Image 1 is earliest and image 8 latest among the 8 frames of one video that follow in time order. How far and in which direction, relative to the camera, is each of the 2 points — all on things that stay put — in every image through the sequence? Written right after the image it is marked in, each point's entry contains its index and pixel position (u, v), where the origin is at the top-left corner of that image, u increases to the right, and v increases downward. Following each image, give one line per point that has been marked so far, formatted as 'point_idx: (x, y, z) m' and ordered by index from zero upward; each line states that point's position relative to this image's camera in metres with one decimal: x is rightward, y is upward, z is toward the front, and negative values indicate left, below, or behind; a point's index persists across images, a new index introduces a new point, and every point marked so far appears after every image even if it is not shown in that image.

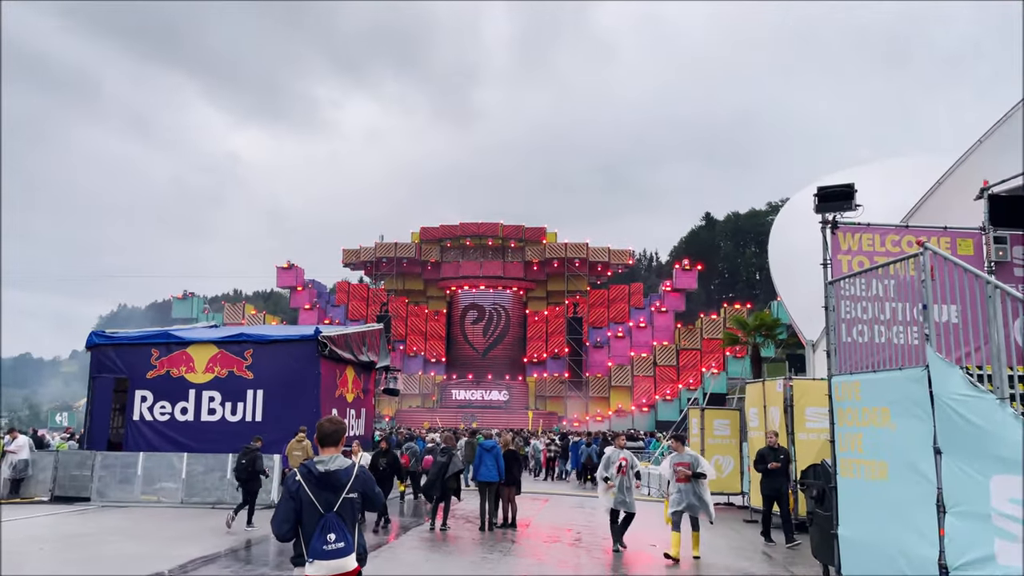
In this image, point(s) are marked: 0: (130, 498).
0: (-7.8, -4.3, +16.7) m
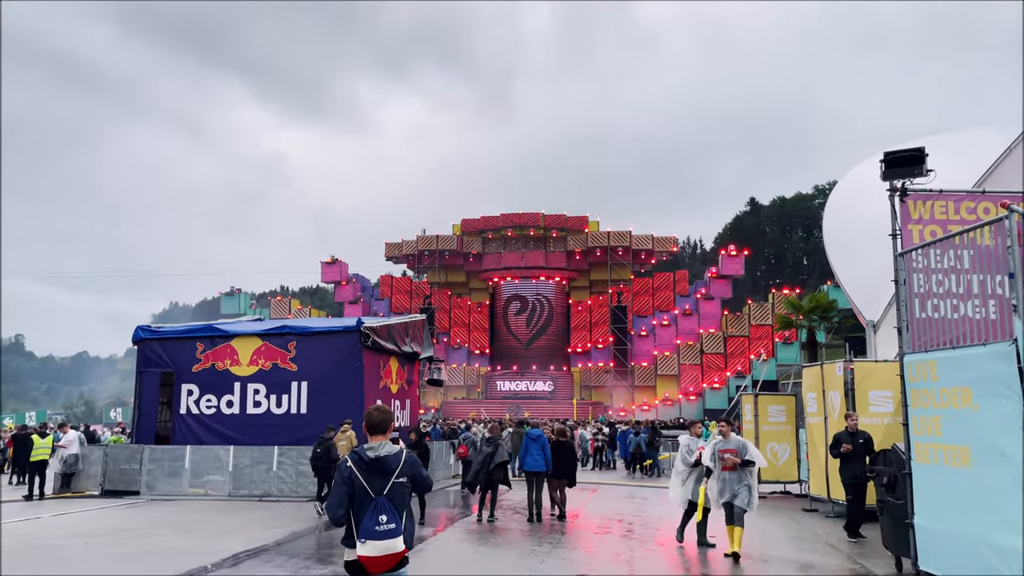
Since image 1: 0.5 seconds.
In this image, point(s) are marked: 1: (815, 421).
0: (-6.8, -4.2, +16.7) m
1: (+5.0, -2.2, +13.5) m
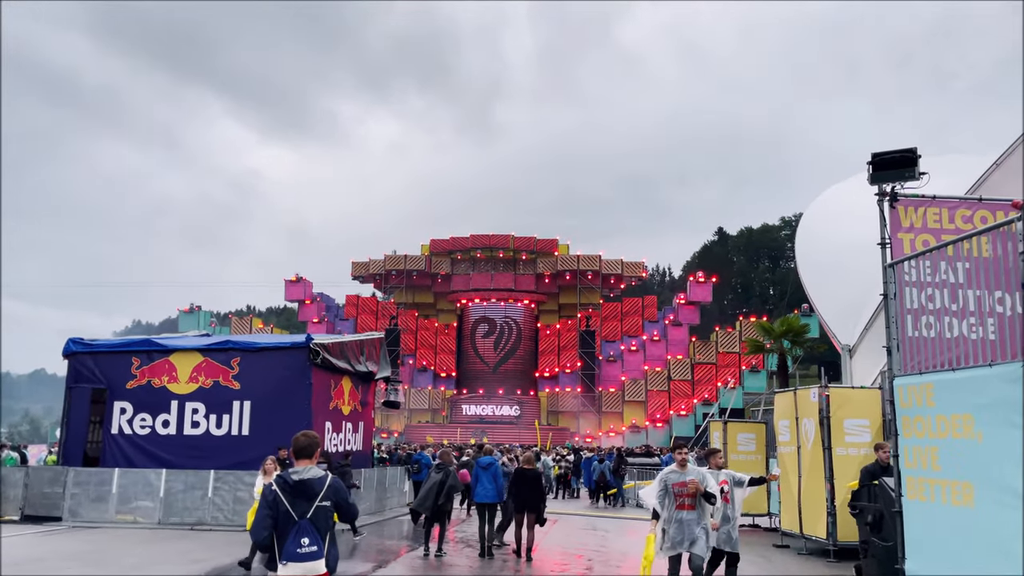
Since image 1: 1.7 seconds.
0: (-7.7, -4.3, +15.4) m
1: (+4.3, -2.5, +12.7) m
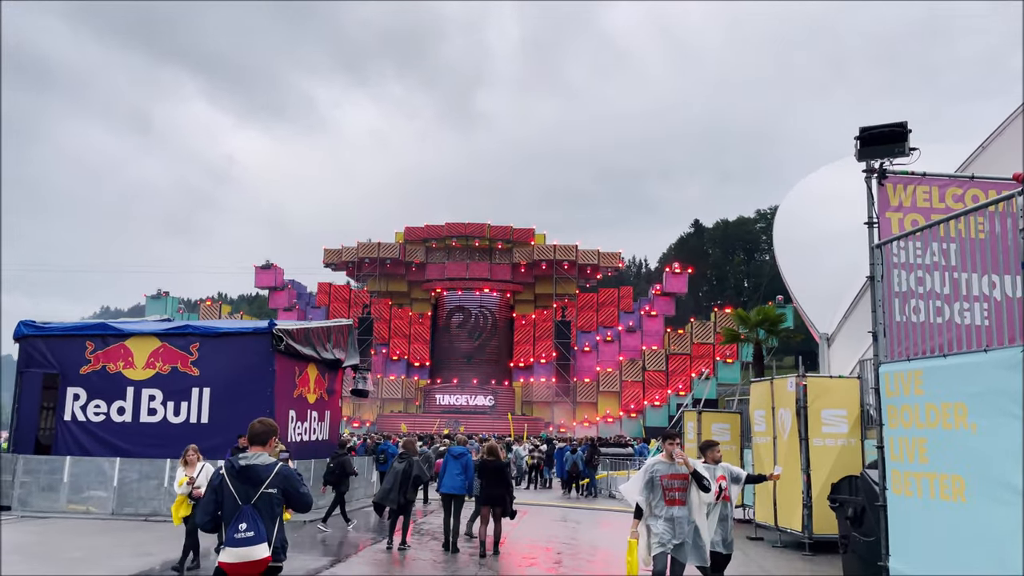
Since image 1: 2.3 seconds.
0: (-8.3, -4.0, +14.8) m
1: (+3.8, -2.3, +12.4) m
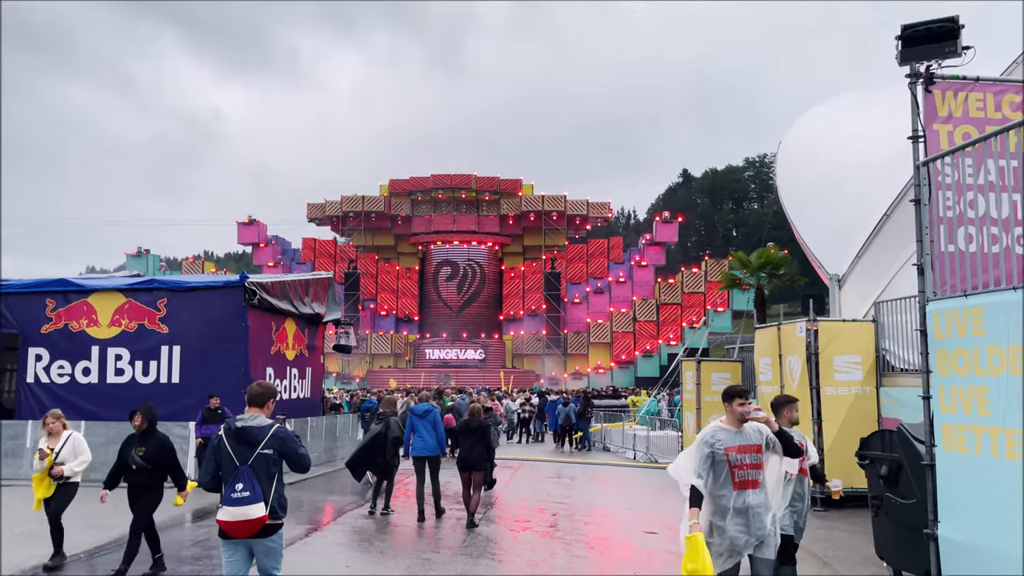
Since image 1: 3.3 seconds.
0: (-8.4, -3.2, +13.9) m
1: (+3.6, -1.5, +11.6) m
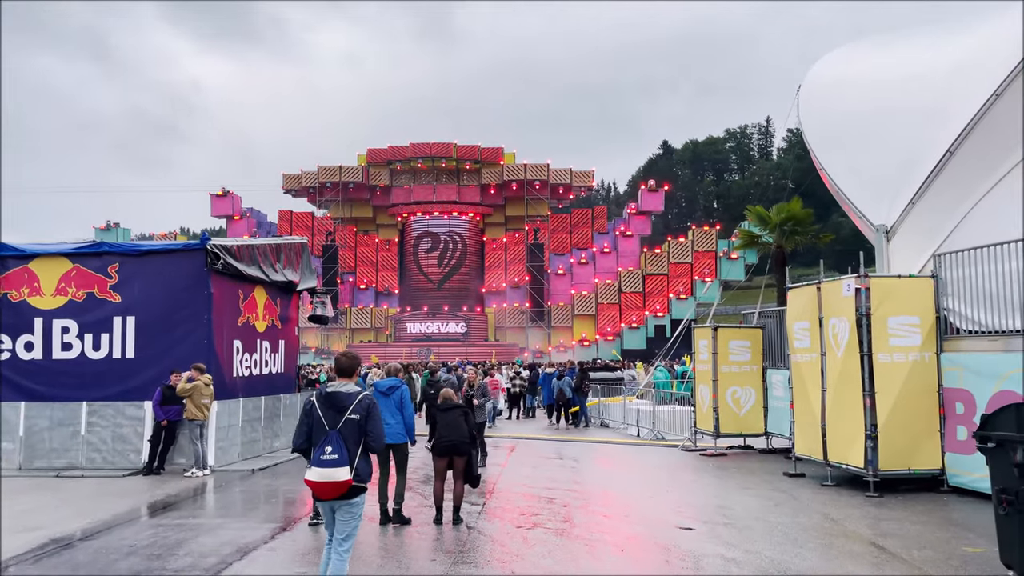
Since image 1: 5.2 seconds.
0: (-8.5, -2.7, +12.3) m
1: (+3.7, -0.9, +10.2) m
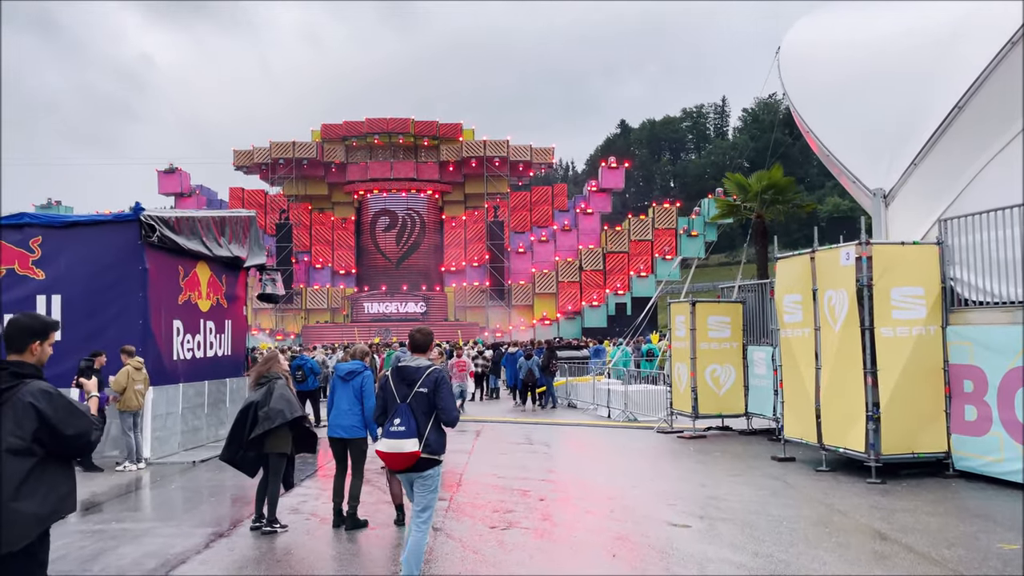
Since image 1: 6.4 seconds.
0: (-8.9, -2.3, +11.0) m
1: (+3.3, -0.5, +9.4) m
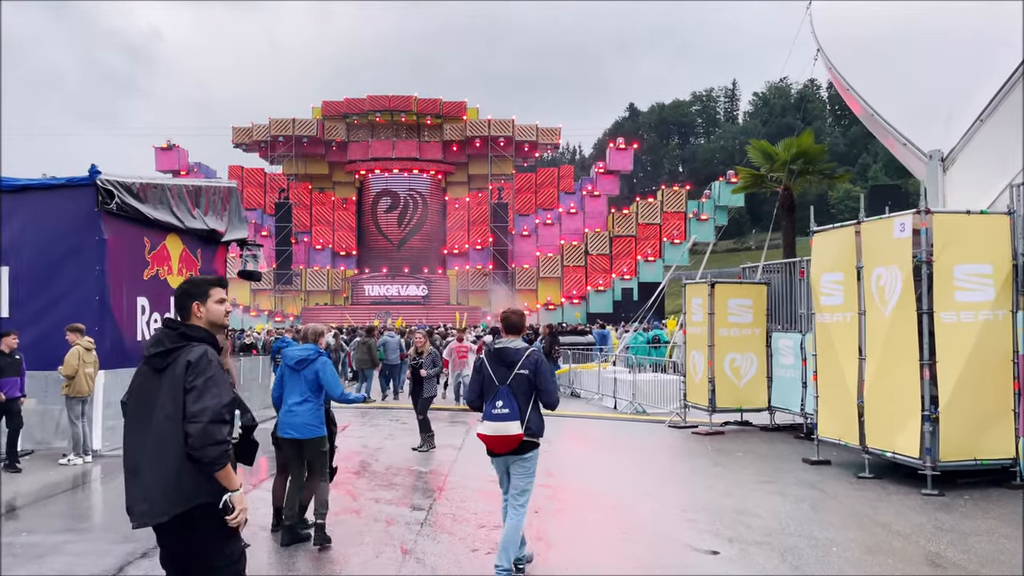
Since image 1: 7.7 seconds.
0: (-9.0, -2.0, +9.8) m
1: (+3.2, -0.3, +8.1) m
